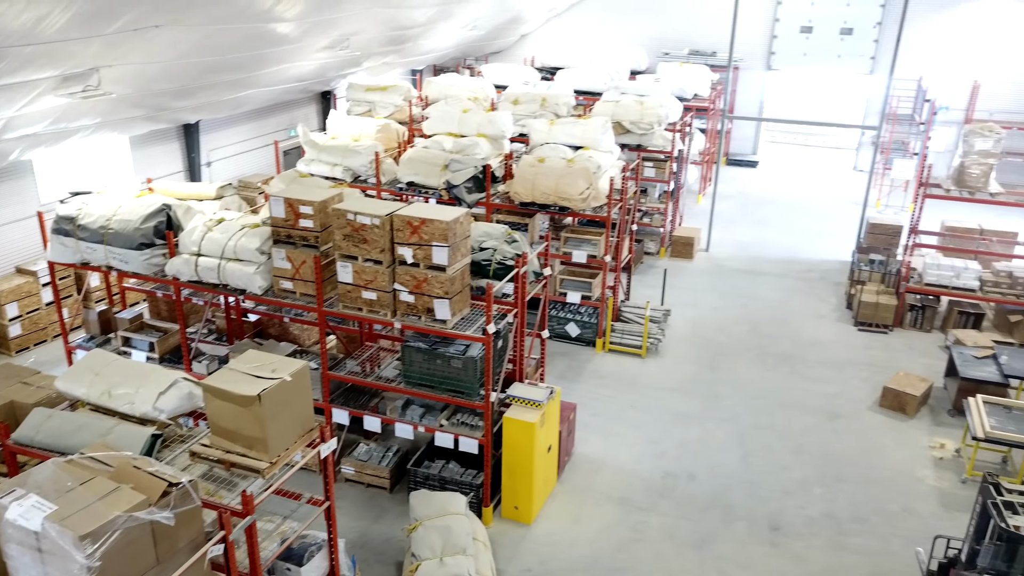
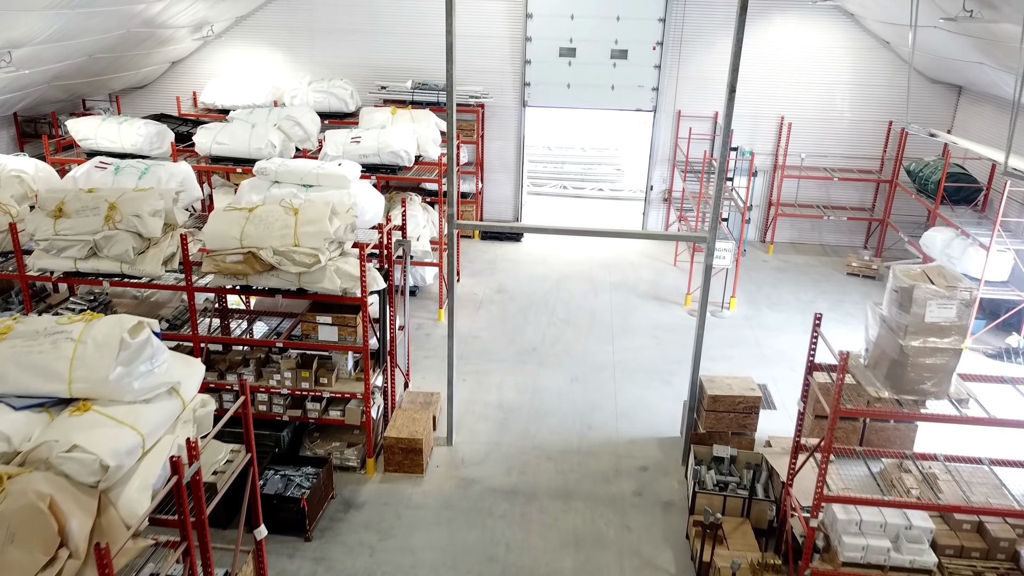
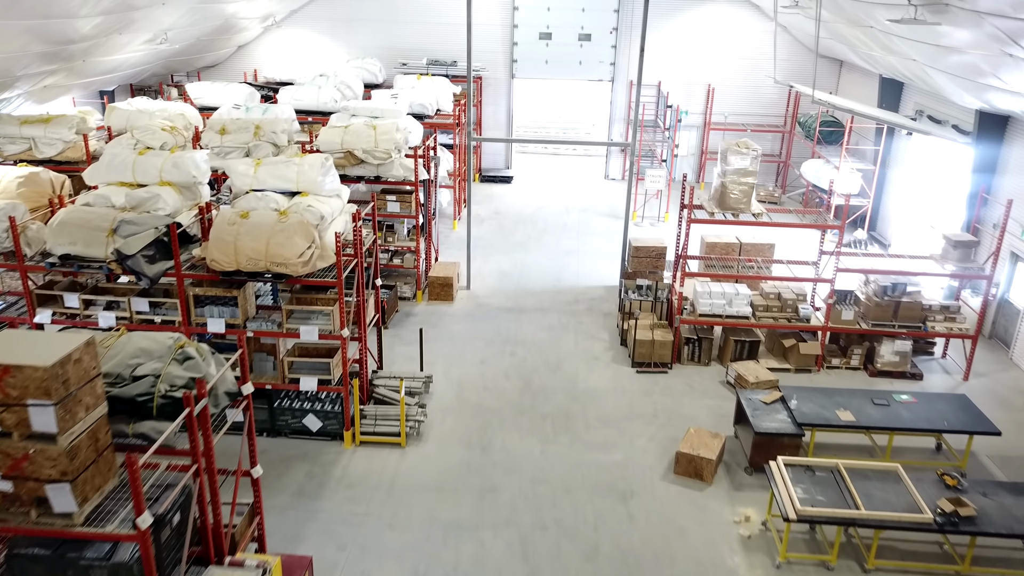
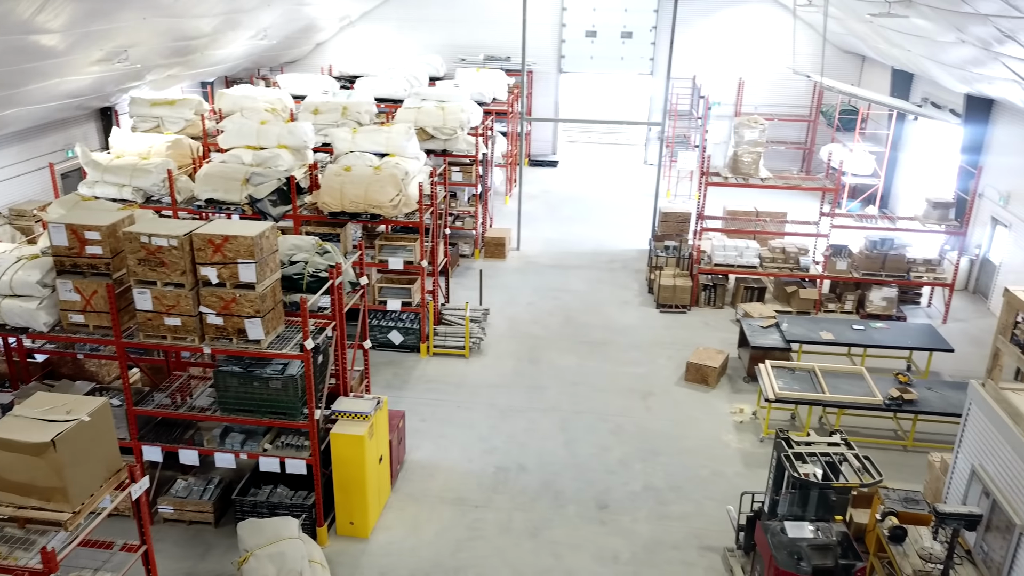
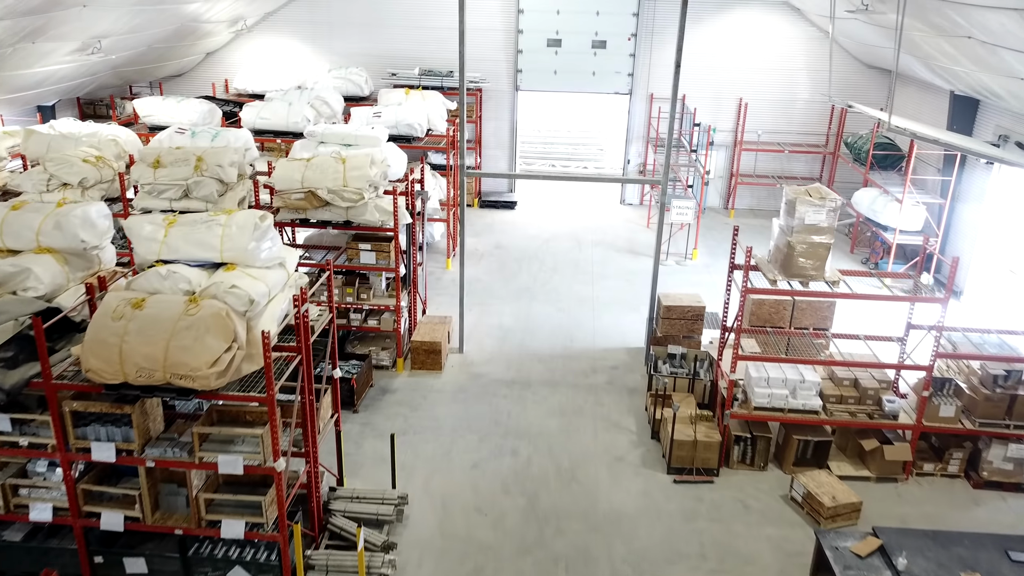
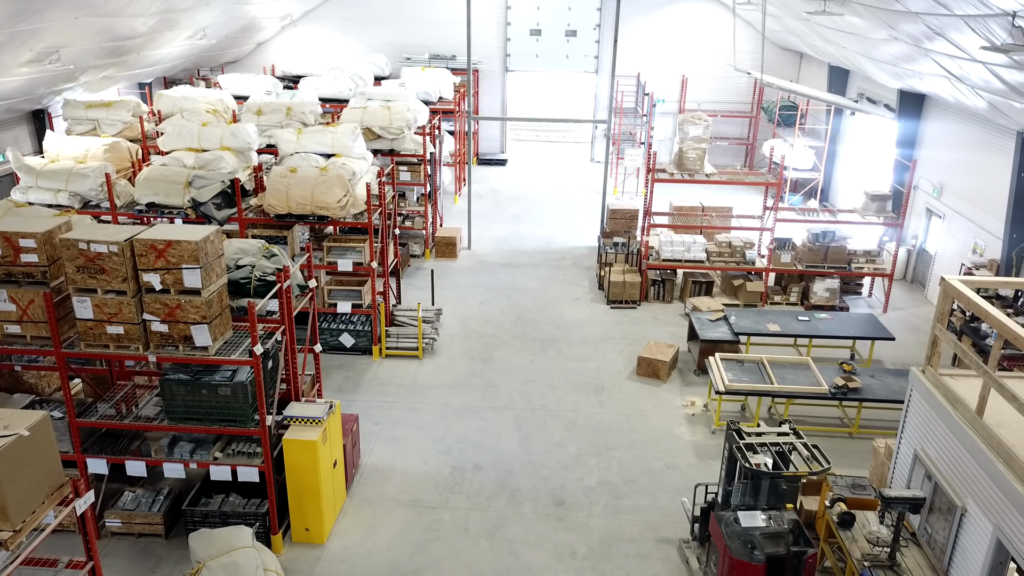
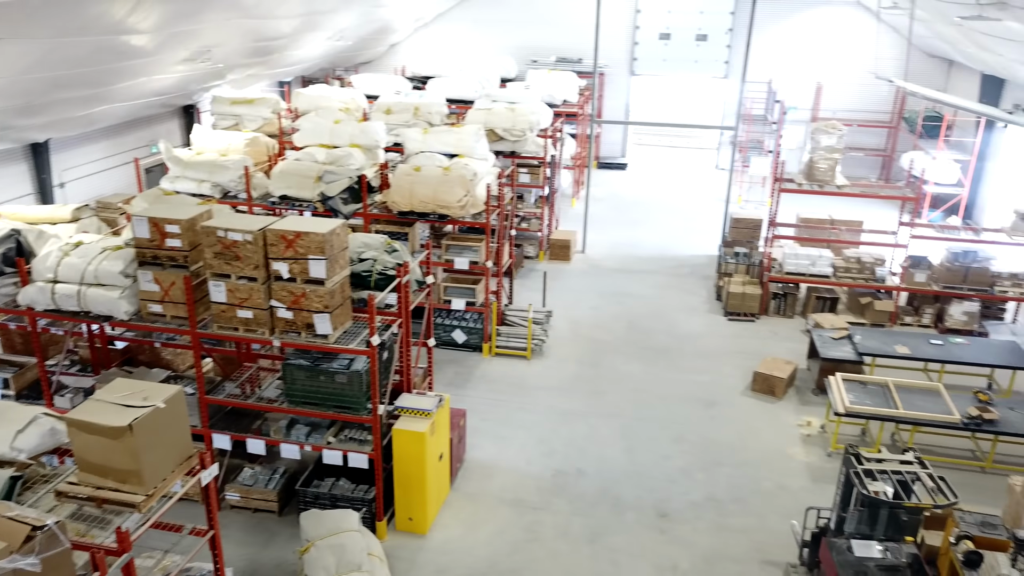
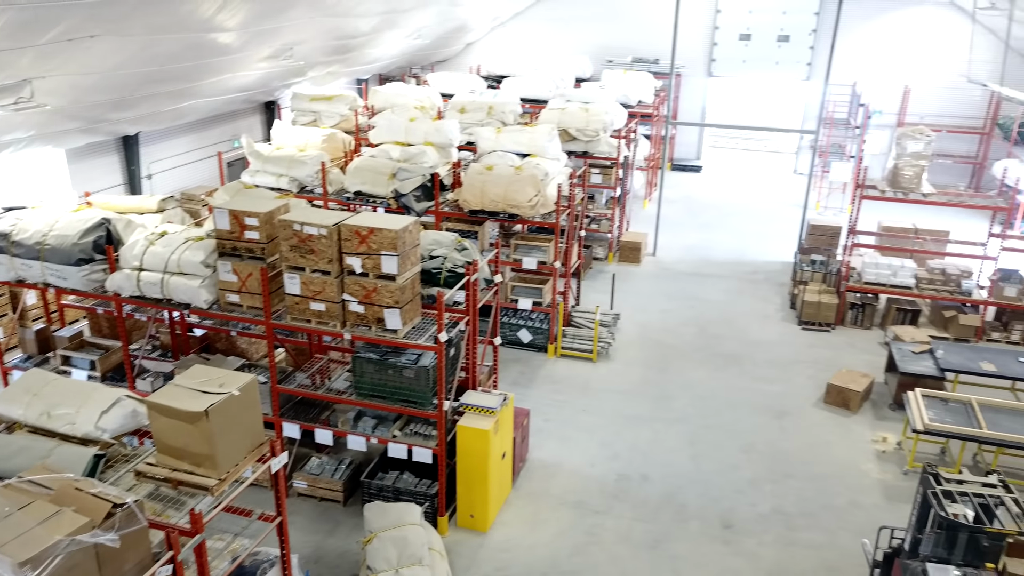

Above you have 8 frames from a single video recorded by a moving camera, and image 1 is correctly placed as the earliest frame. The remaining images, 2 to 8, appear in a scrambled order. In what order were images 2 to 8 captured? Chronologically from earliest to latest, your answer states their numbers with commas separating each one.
8, 7, 4, 6, 3, 5, 2
